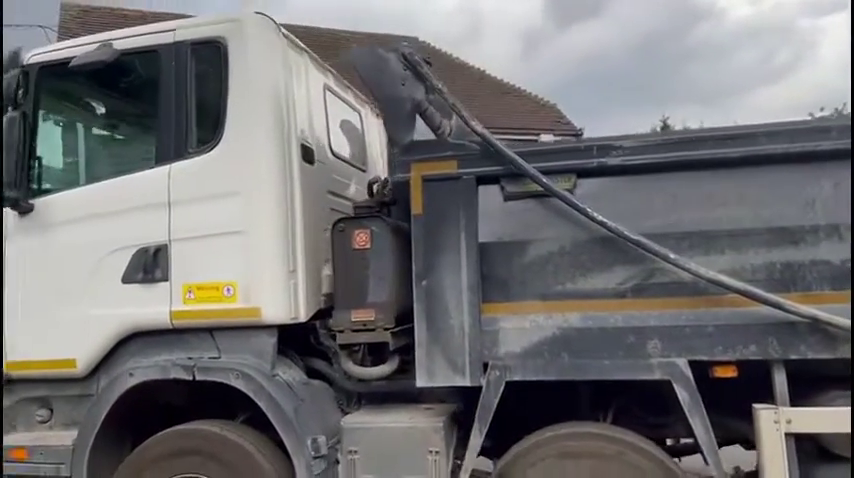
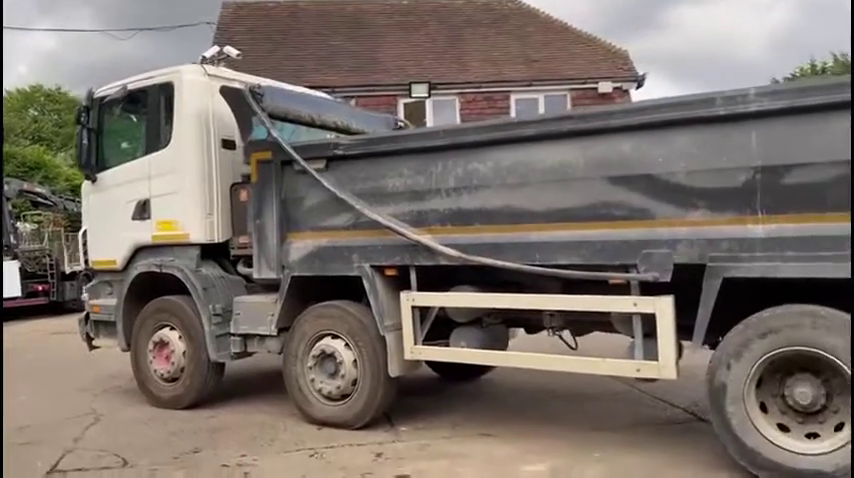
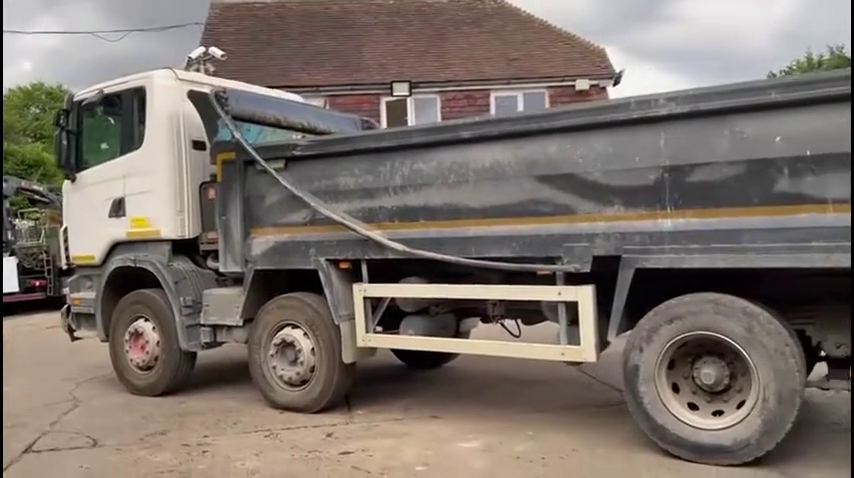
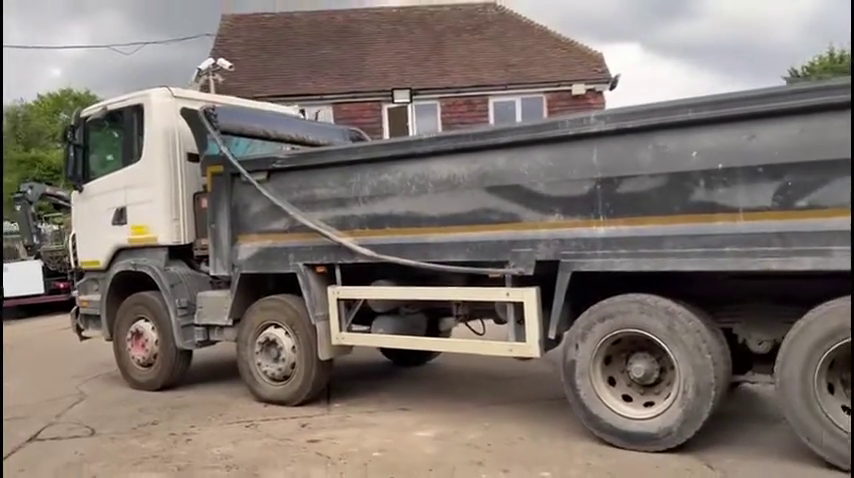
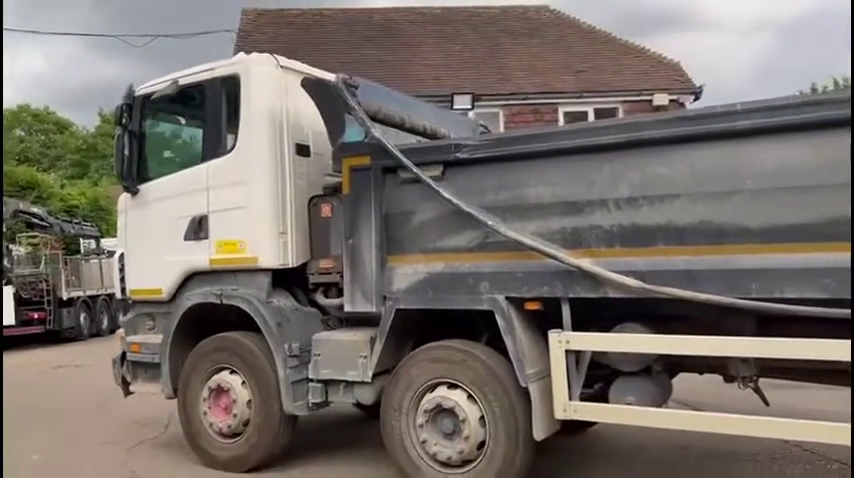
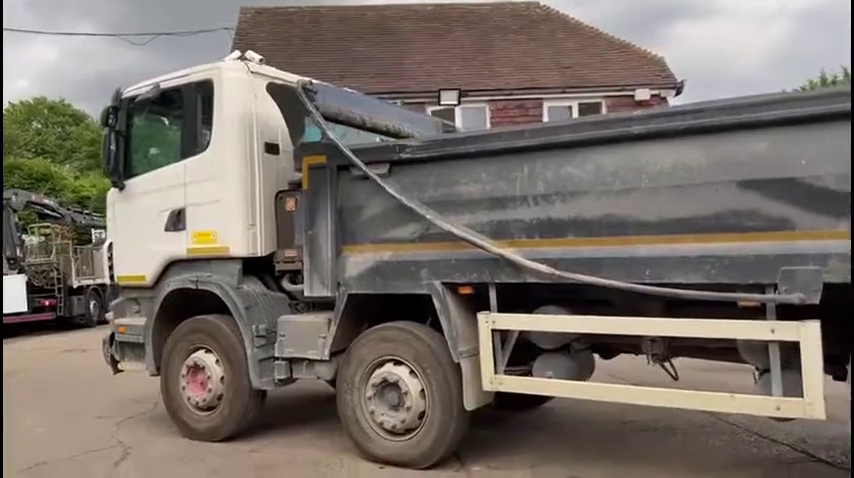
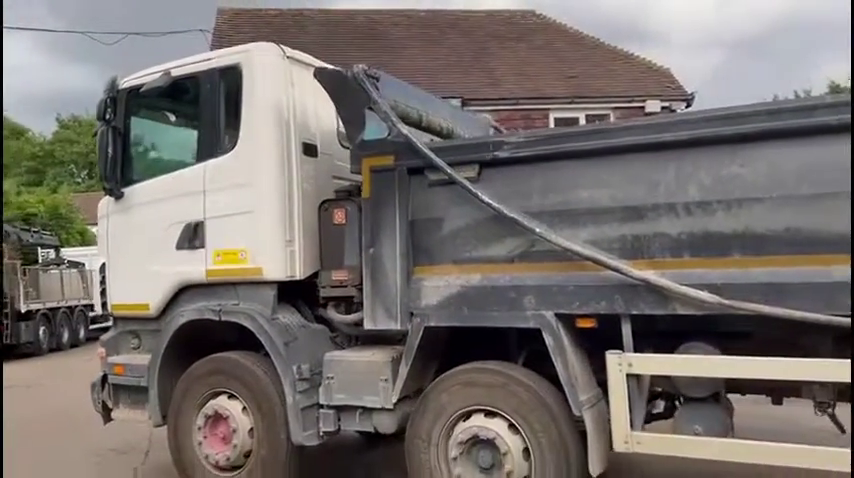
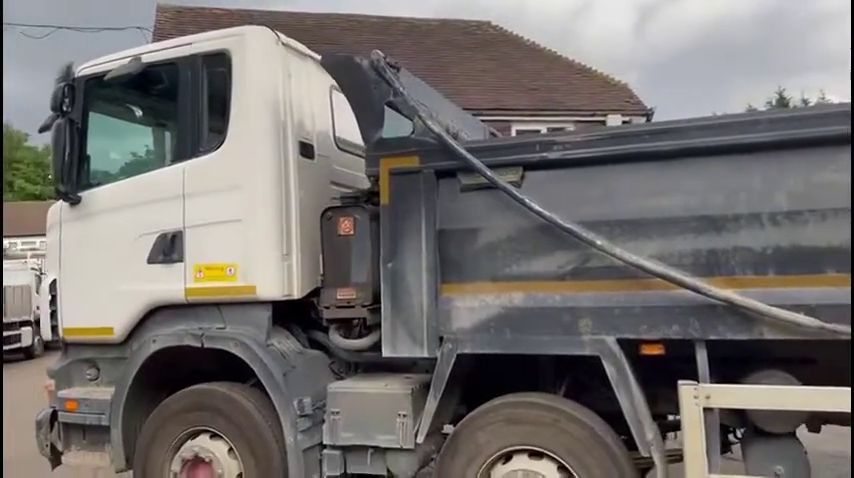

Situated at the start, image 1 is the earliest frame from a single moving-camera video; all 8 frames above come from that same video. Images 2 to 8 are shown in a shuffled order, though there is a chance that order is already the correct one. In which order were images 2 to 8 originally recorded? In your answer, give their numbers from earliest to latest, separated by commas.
8, 7, 5, 6, 2, 3, 4
